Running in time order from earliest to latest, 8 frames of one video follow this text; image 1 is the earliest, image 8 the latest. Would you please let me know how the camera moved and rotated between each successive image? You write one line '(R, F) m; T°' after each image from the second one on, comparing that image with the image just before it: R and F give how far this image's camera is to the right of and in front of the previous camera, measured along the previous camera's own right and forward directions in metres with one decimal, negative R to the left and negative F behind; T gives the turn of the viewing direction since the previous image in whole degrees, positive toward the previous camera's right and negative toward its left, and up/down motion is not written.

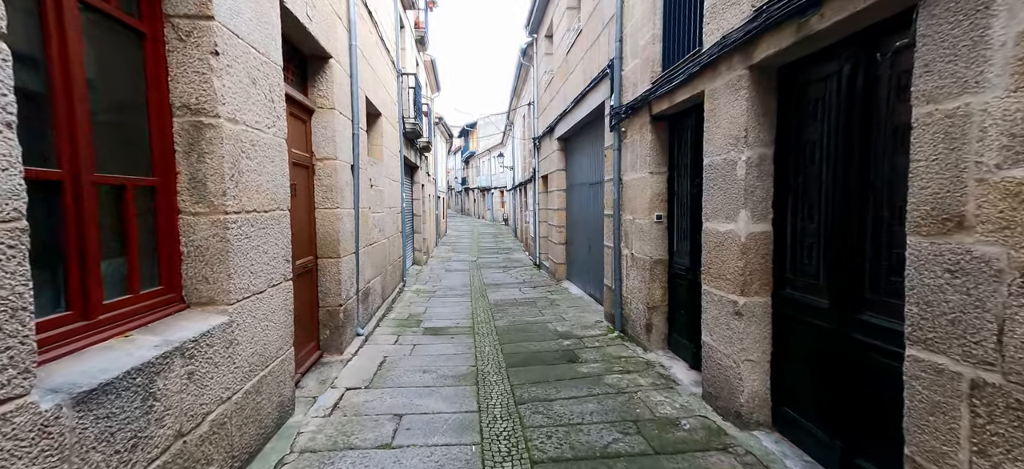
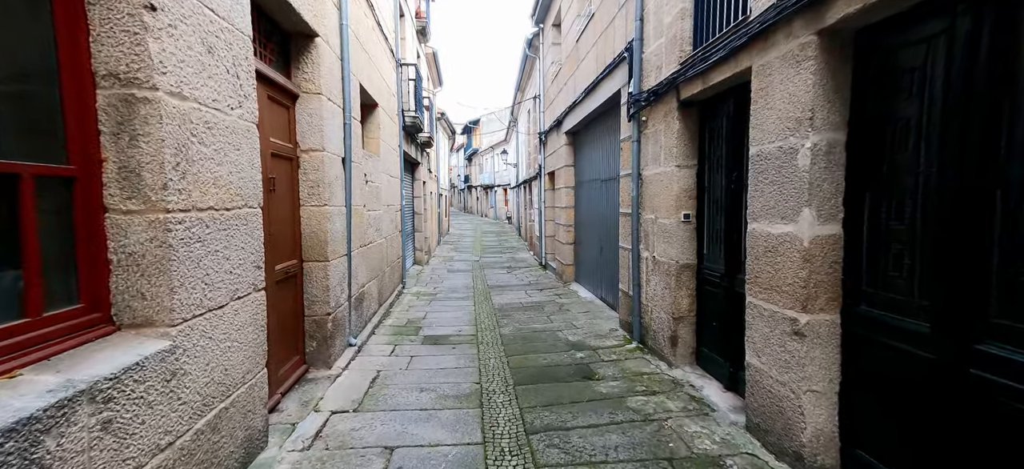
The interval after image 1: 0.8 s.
(0.0, +0.4) m; 0°
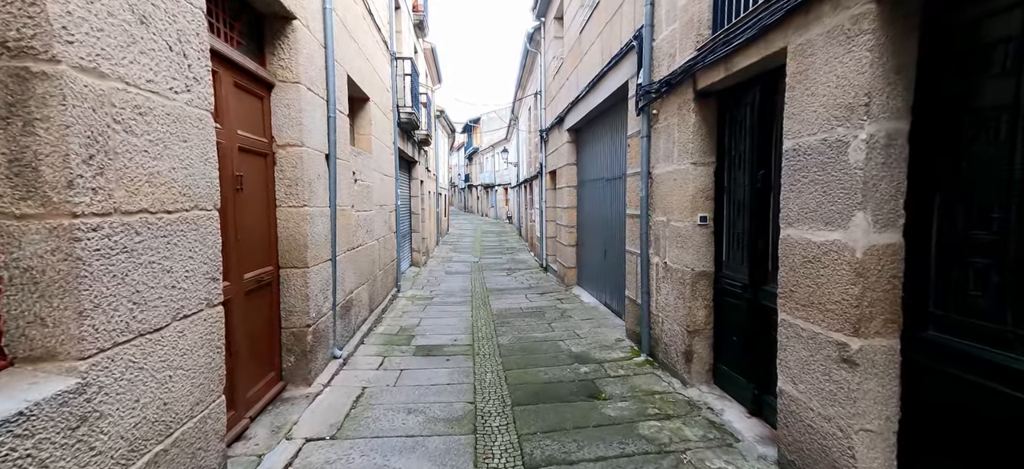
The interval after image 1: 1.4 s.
(0.0, +0.3) m; 0°
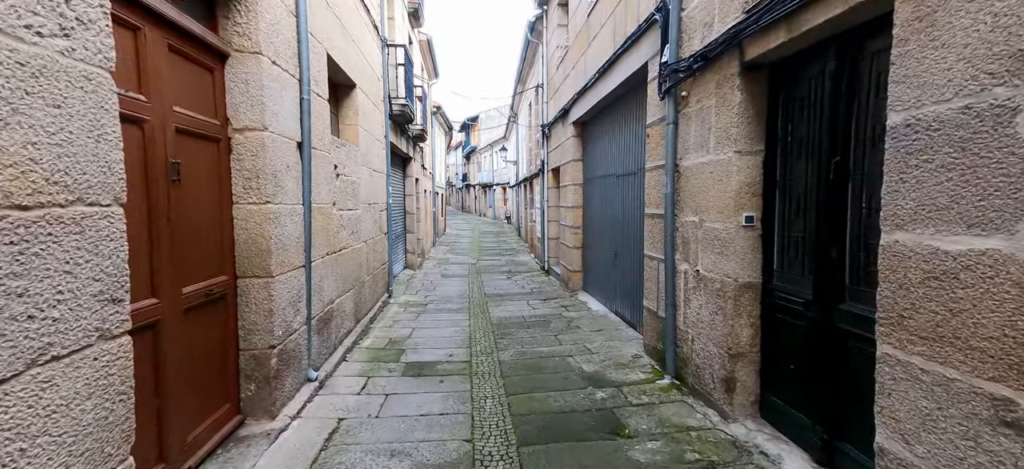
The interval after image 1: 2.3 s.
(0.0, +0.5) m; 0°
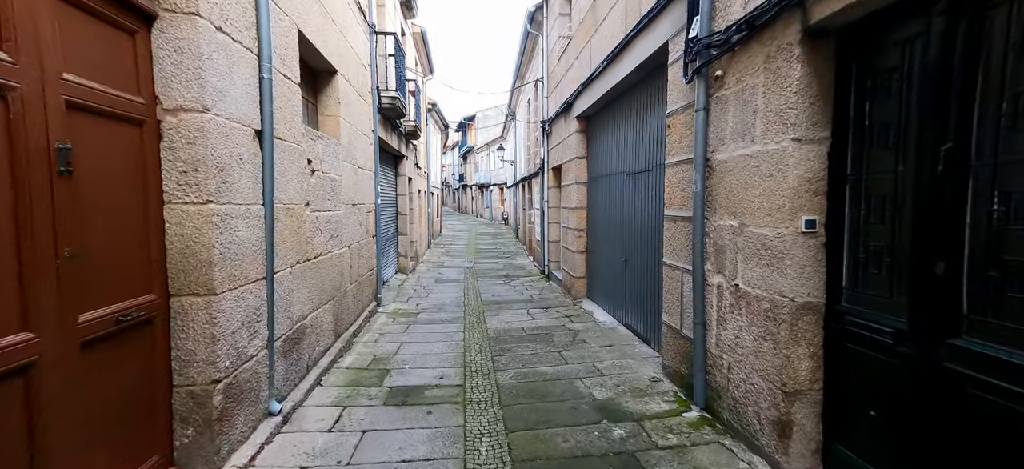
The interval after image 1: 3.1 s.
(0.0, +0.5) m; 0°
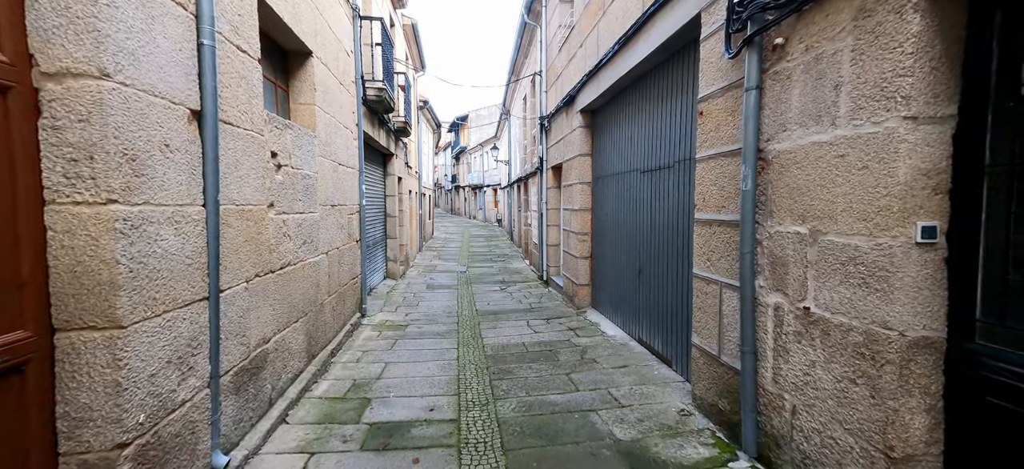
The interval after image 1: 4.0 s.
(-0.1, +0.5) m; +1°
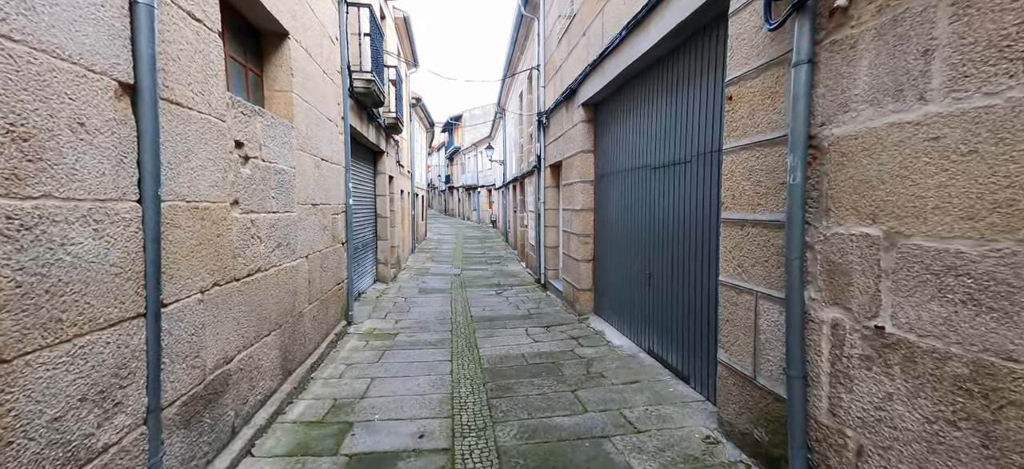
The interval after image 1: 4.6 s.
(0.0, +0.4) m; +1°
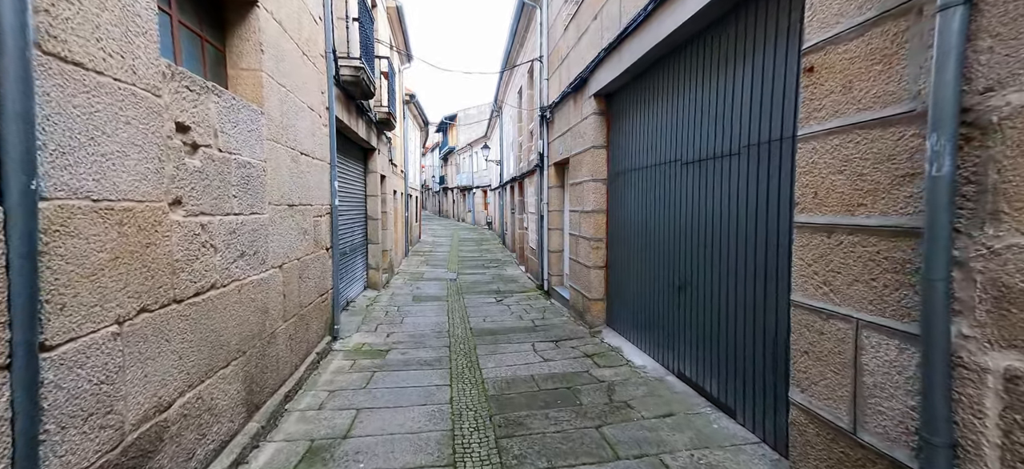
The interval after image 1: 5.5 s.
(-0.1, +0.5) m; +1°
